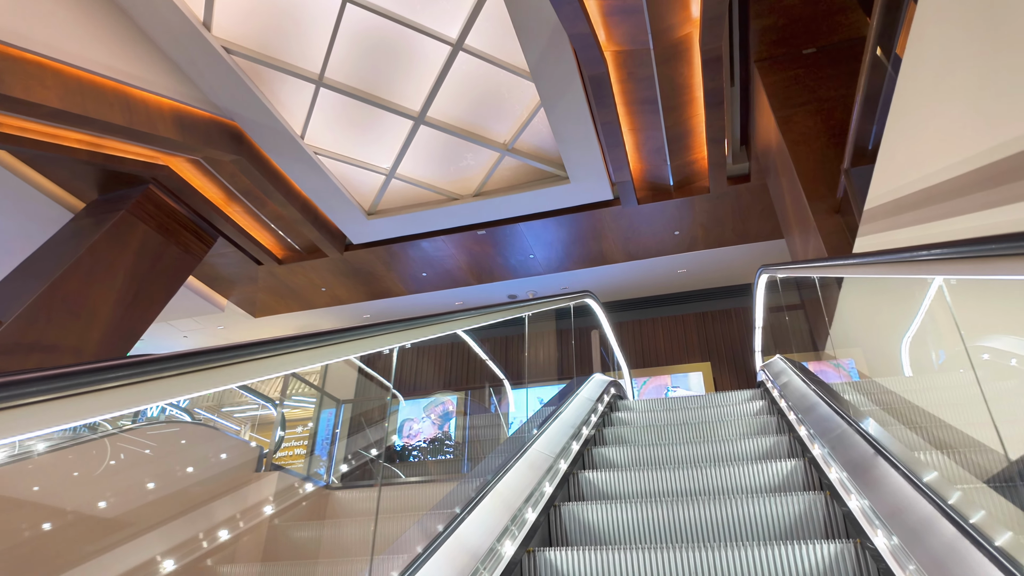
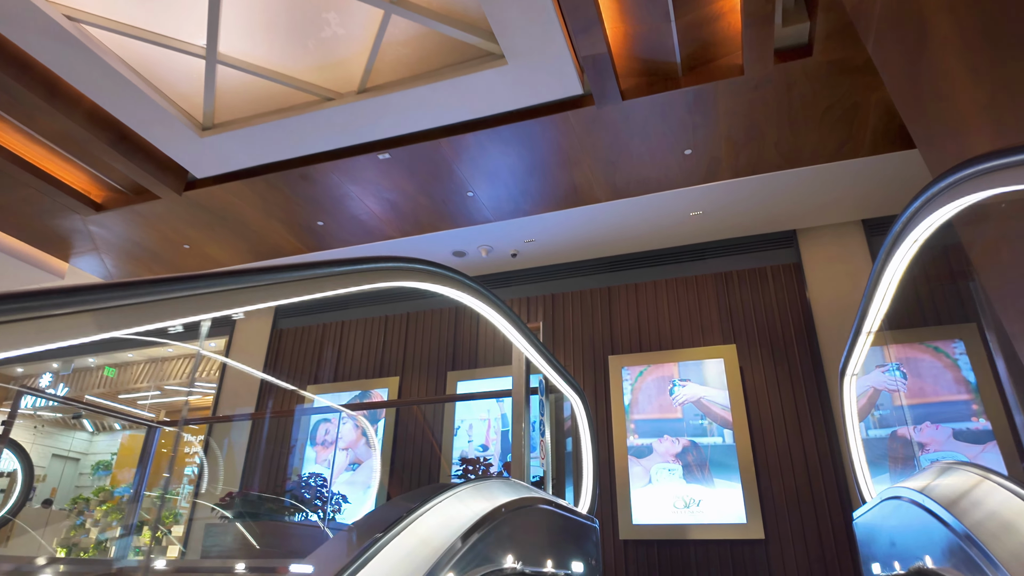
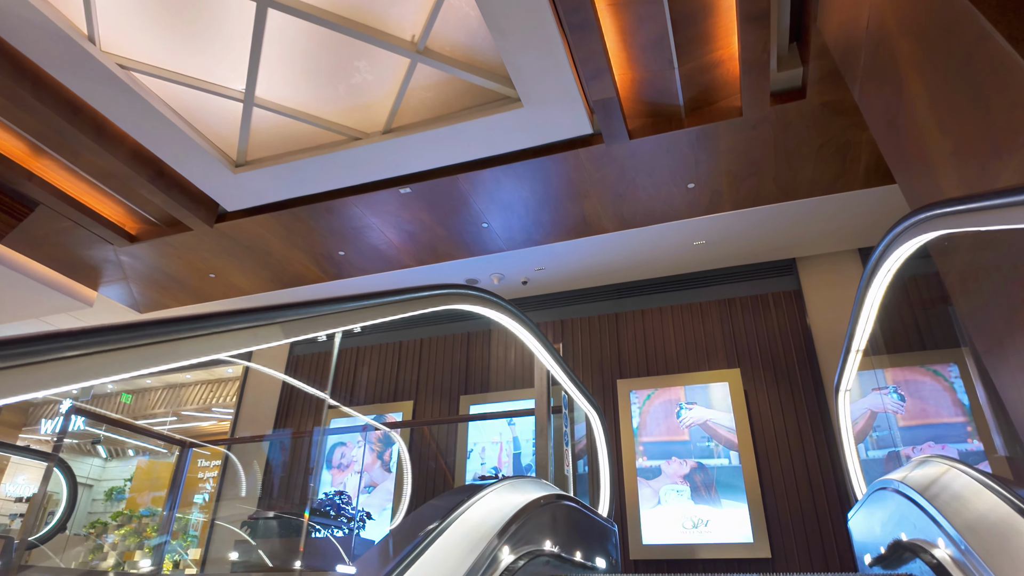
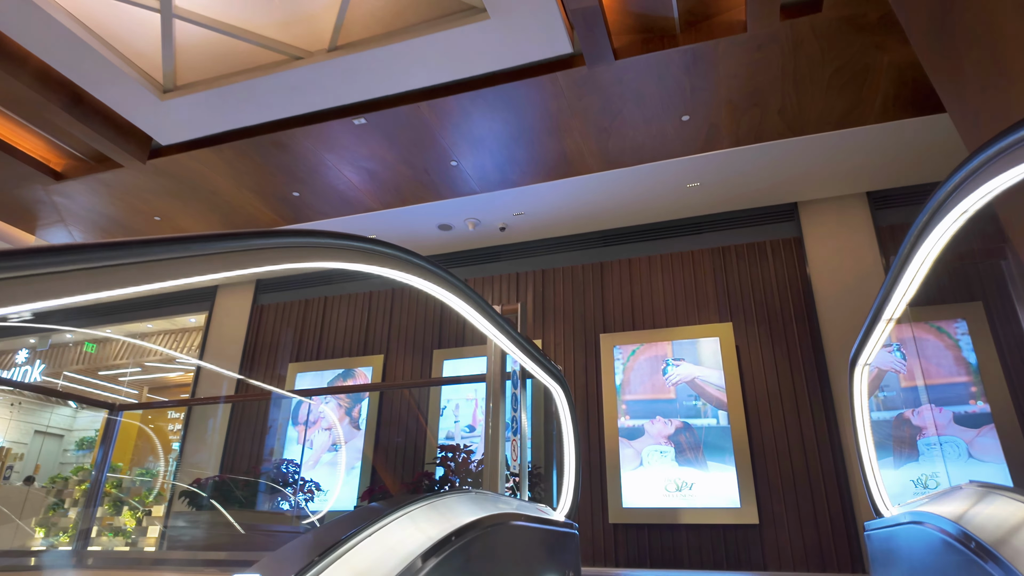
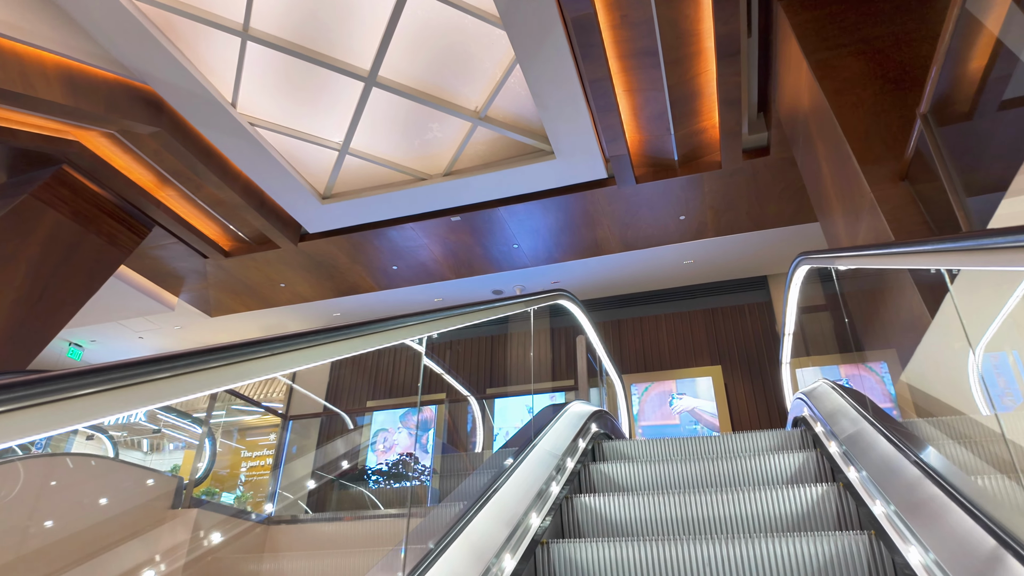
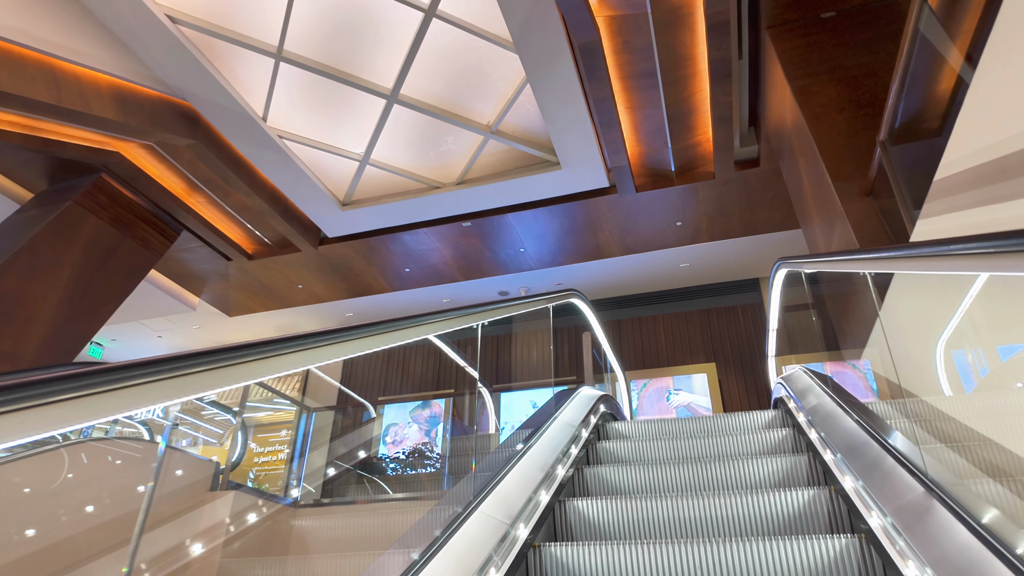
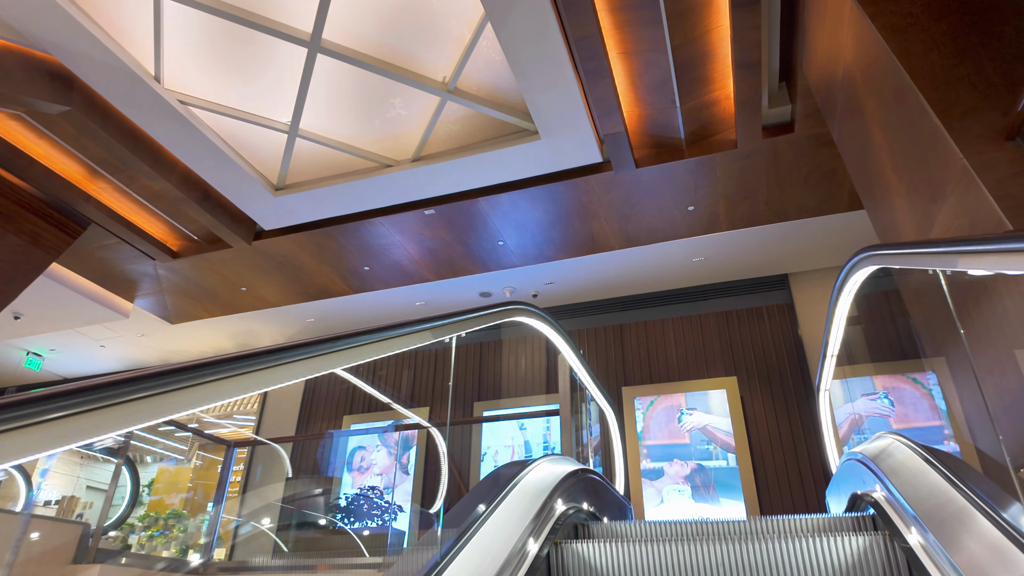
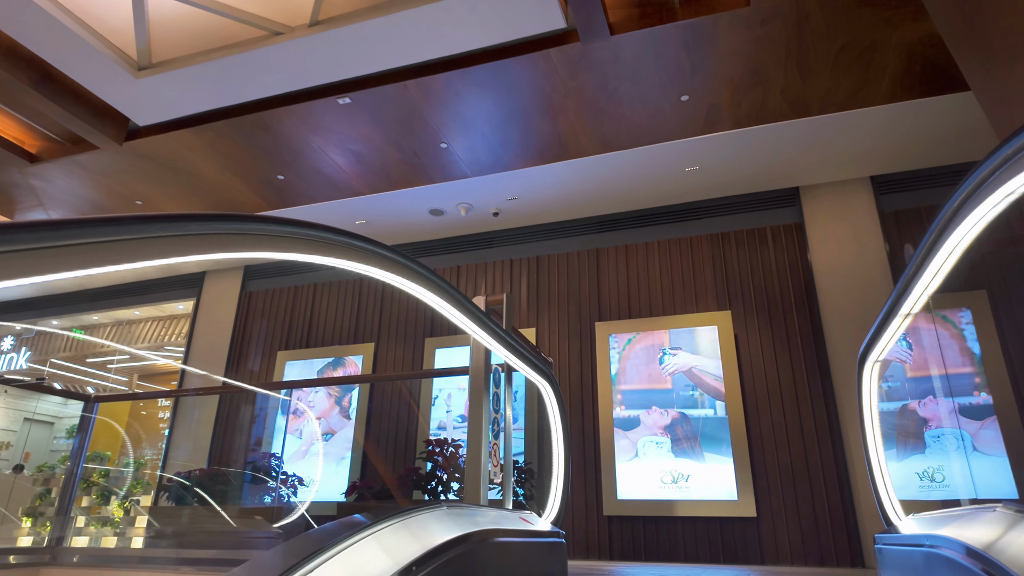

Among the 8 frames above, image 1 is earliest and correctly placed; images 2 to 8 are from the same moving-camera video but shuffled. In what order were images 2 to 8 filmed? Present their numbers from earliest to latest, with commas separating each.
6, 5, 7, 3, 2, 4, 8
